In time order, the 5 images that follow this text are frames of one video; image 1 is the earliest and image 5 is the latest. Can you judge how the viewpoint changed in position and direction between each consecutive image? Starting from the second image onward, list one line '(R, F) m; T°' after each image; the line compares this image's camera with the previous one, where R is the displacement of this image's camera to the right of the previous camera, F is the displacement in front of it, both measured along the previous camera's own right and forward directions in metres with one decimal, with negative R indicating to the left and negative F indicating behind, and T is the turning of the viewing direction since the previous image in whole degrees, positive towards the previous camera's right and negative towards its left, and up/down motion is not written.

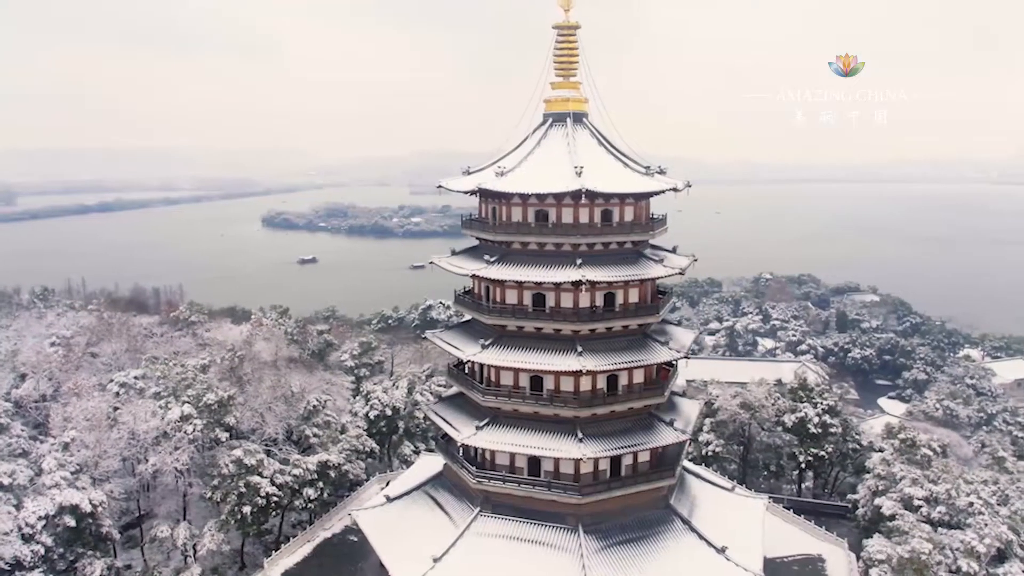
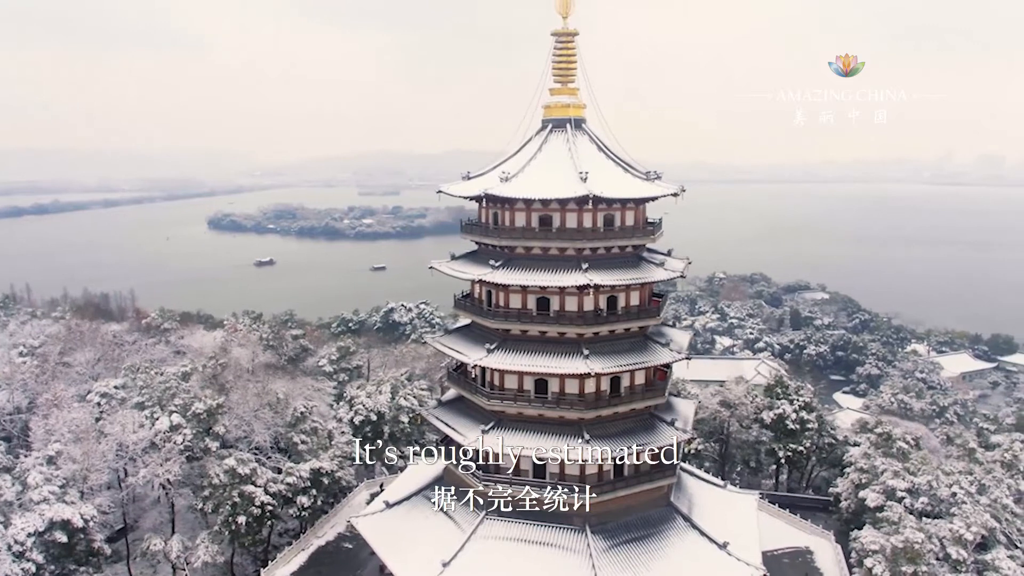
(-1.5, -0.1) m; +4°
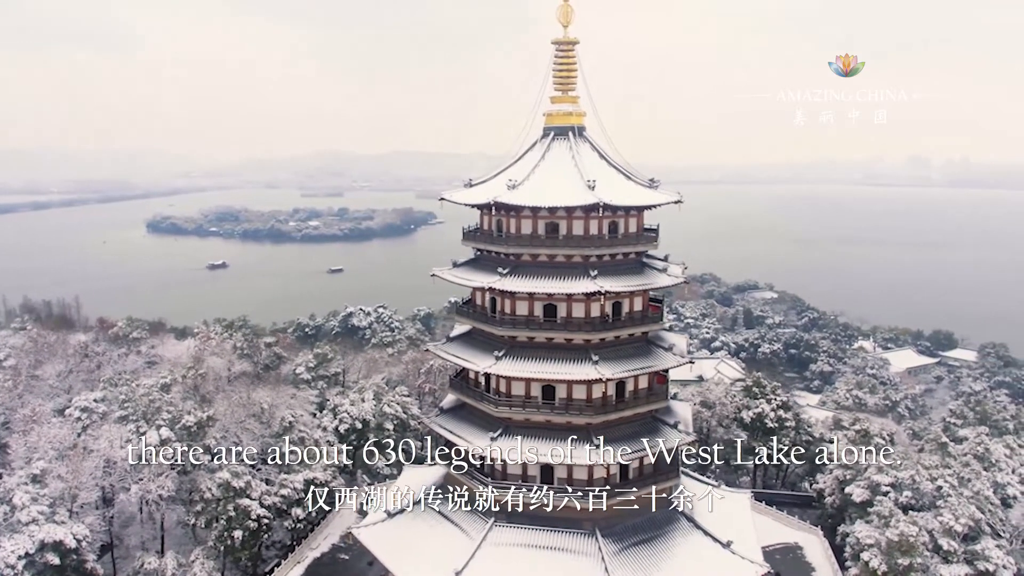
(-1.7, 0.0) m; +4°
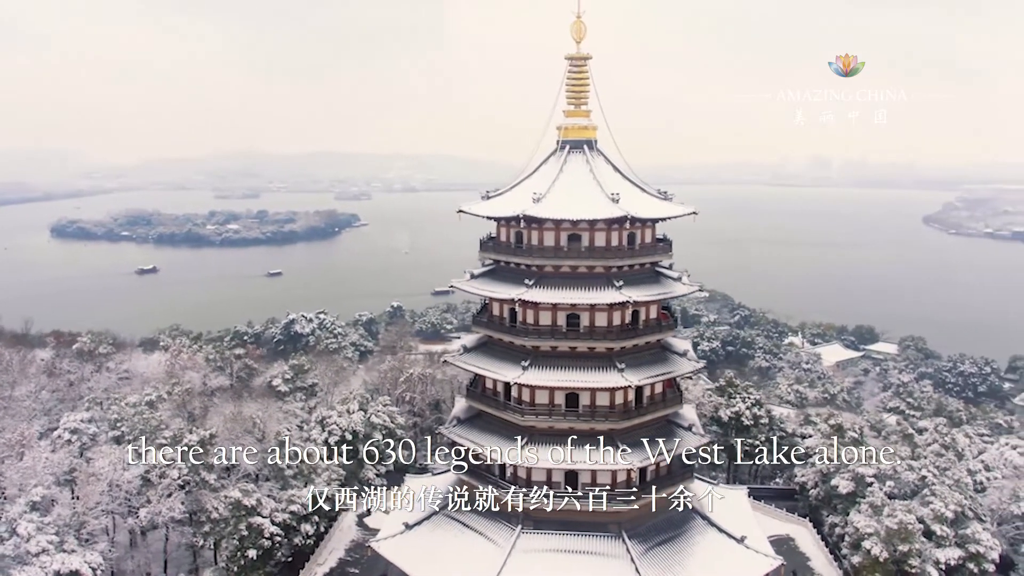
(-2.9, -0.3) m; +5°
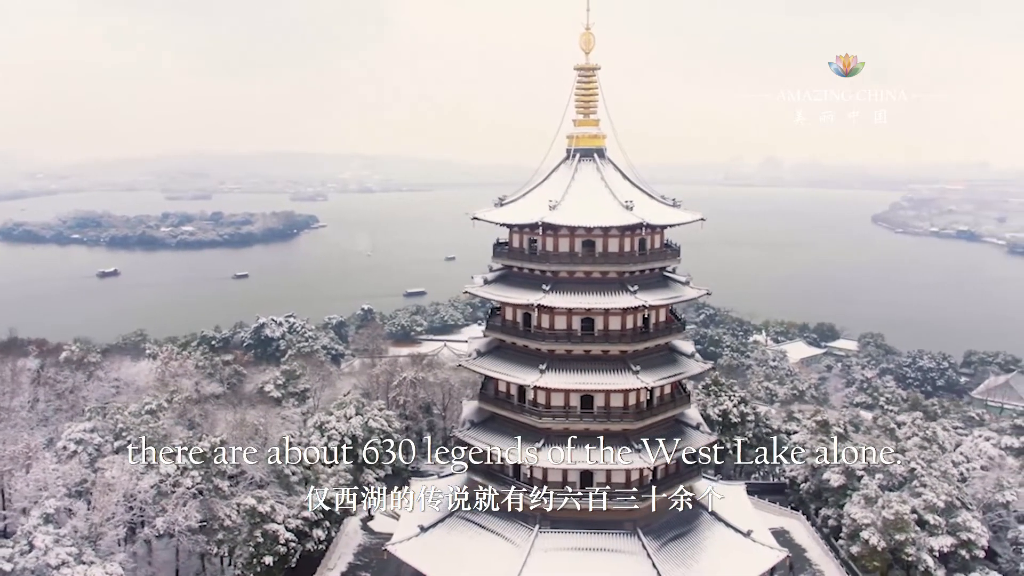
(-1.7, -0.5) m; +3°
